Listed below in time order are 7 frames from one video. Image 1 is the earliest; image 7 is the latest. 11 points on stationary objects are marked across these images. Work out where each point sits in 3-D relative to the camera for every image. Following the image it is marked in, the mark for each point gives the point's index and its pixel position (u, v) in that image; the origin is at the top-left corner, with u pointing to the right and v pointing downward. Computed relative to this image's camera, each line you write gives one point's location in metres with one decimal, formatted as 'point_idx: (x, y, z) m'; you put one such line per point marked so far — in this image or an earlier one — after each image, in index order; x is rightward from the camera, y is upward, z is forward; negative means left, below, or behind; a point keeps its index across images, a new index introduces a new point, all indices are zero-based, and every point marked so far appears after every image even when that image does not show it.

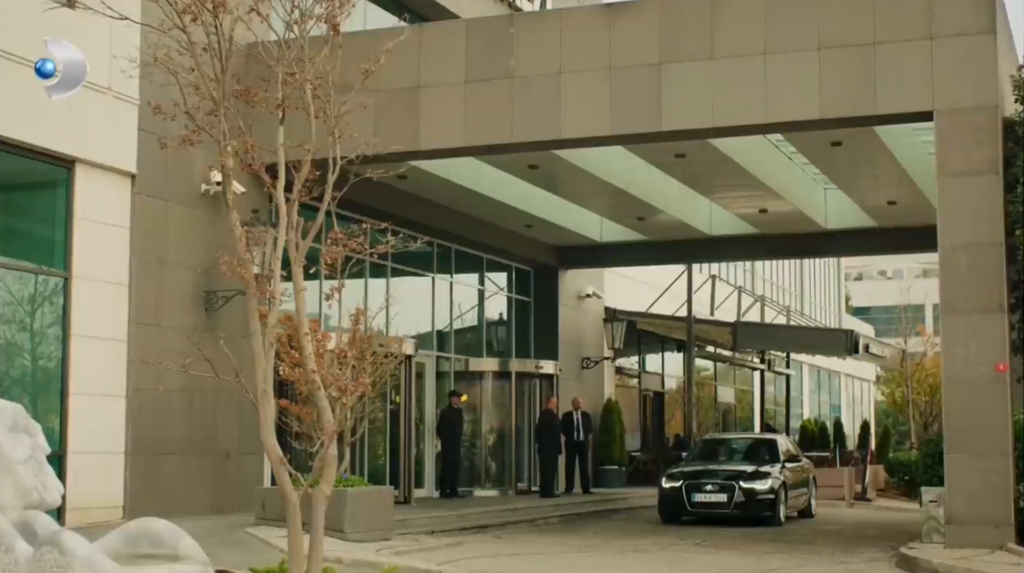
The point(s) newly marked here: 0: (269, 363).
0: (-1.7, -0.5, +9.0) m
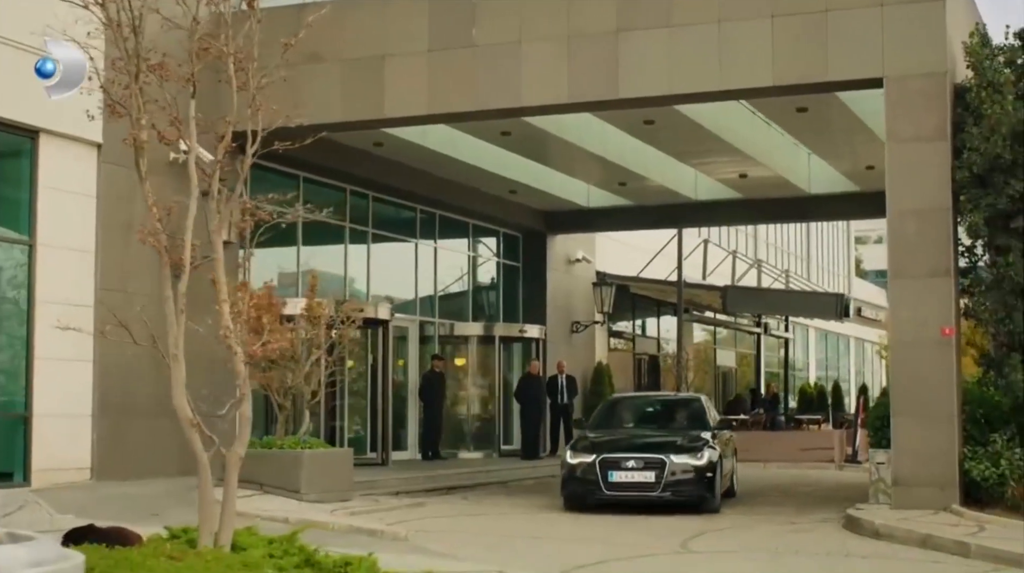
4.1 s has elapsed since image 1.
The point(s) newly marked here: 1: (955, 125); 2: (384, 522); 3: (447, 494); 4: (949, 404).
0: (-2.4, -0.3, +9.4) m
1: (+5.4, +2.0, +15.5) m
2: (-1.5, -2.6, +14.4) m
3: (-0.9, -3.0, +18.3) m
4: (+5.1, -1.4, +14.9) m
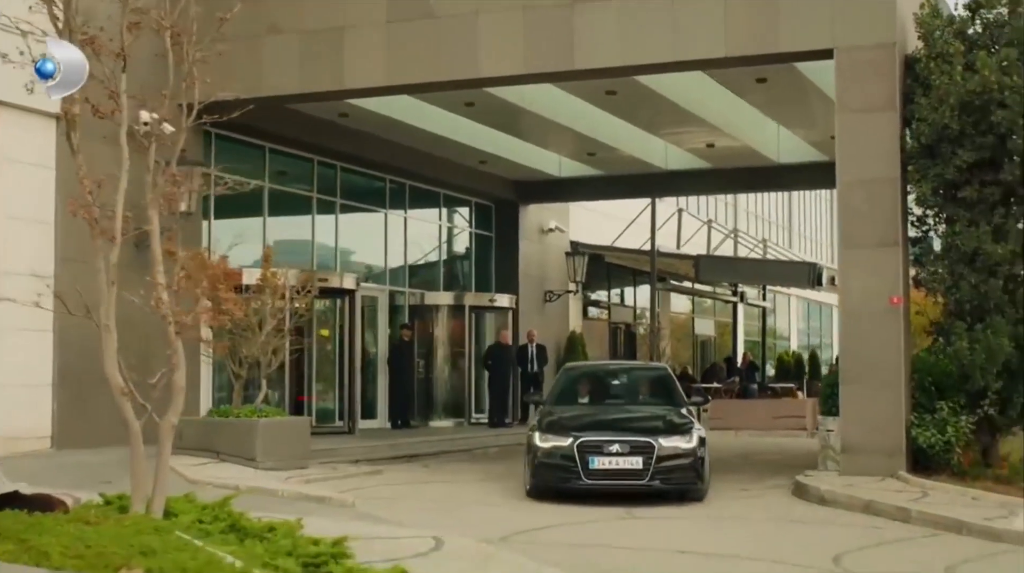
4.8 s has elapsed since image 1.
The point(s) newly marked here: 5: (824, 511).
0: (-3.0, -0.1, +9.5) m
1: (+4.8, +2.3, +15.6) m
2: (-2.0, -2.3, +14.6) m
3: (-1.5, -2.5, +18.5) m
4: (+4.5, -1.0, +15.1) m
5: (+3.5, -2.5, +14.2) m
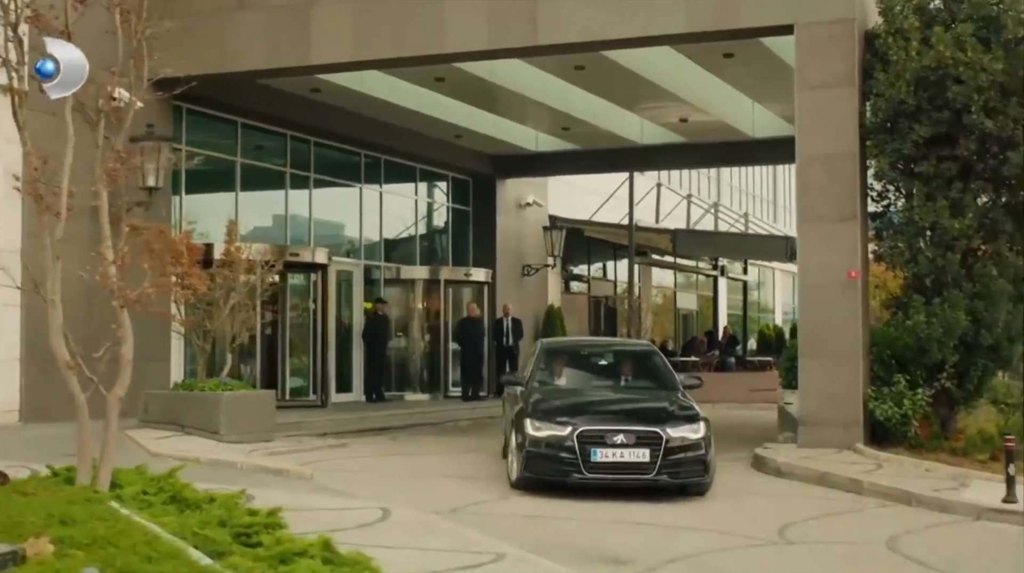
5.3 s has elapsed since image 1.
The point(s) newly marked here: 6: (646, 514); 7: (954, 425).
0: (-3.4, +0.1, +9.6) m
1: (+4.3, +2.6, +15.7) m
2: (-2.5, -2.0, +14.8) m
3: (-2.0, -2.2, +18.7) m
4: (+4.1, -0.7, +15.3) m
5: (+3.0, -2.2, +14.4) m
6: (+1.3, -2.1, +11.9) m
7: (+5.5, -1.7, +15.8) m
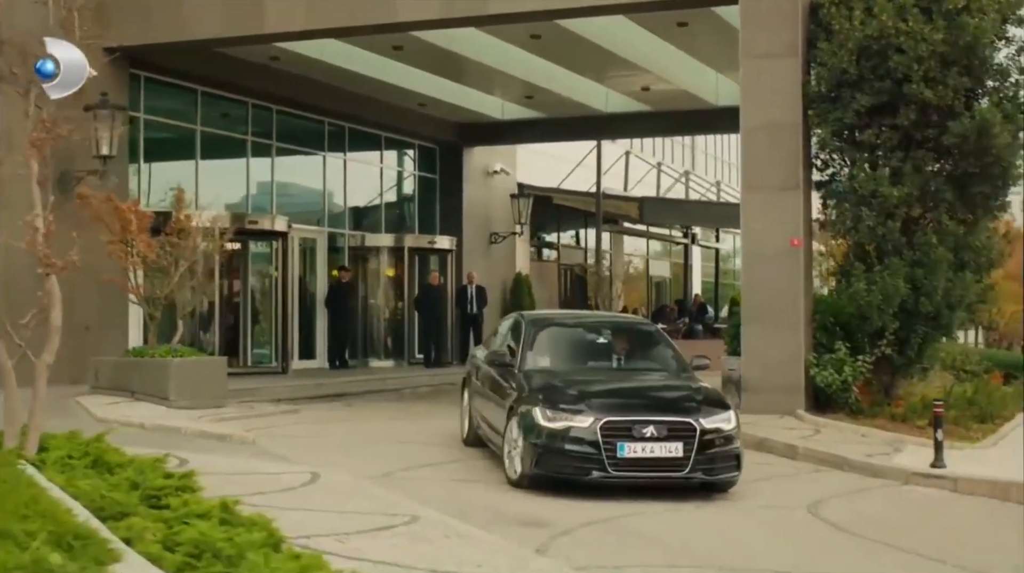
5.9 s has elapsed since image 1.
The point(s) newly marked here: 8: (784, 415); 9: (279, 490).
0: (-4.0, +0.3, +9.8) m
1: (+3.7, +3.0, +15.8) m
2: (-3.1, -1.6, +15.0) m
3: (-2.7, -1.7, +18.9) m
4: (+3.4, -0.3, +15.5) m
5: (+2.4, -1.8, +14.6) m
6: (+0.6, -1.8, +12.1) m
7: (+4.8, -1.3, +16.0) m
8: (+3.3, -1.5, +15.5) m
9: (-1.8, -1.6, +9.9) m
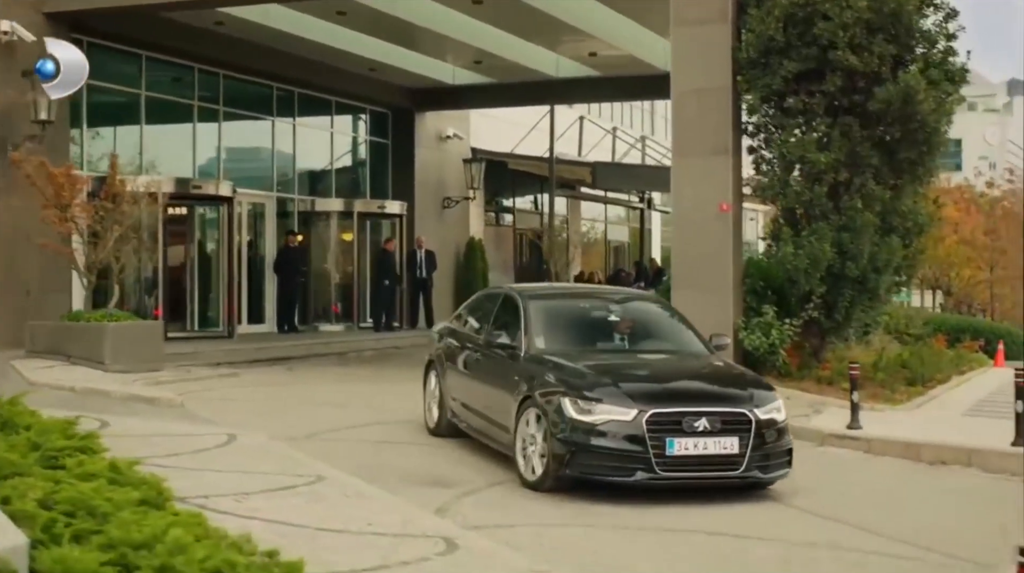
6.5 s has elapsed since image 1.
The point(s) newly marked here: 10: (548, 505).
0: (-4.8, +0.6, +9.8) m
1: (+2.8, +3.5, +16.0) m
2: (-3.9, -1.2, +15.1) m
3: (-3.5, -1.2, +19.0) m
4: (+2.6, +0.1, +15.7) m
5: (+1.5, -1.4, +14.8) m
6: (-0.1, -1.5, +12.4) m
7: (+4.0, -0.9, +16.3) m
8: (+2.5, -1.1, +15.7) m
9: (-2.5, -1.3, +10.1) m
10: (+0.3, -1.6, +9.3) m
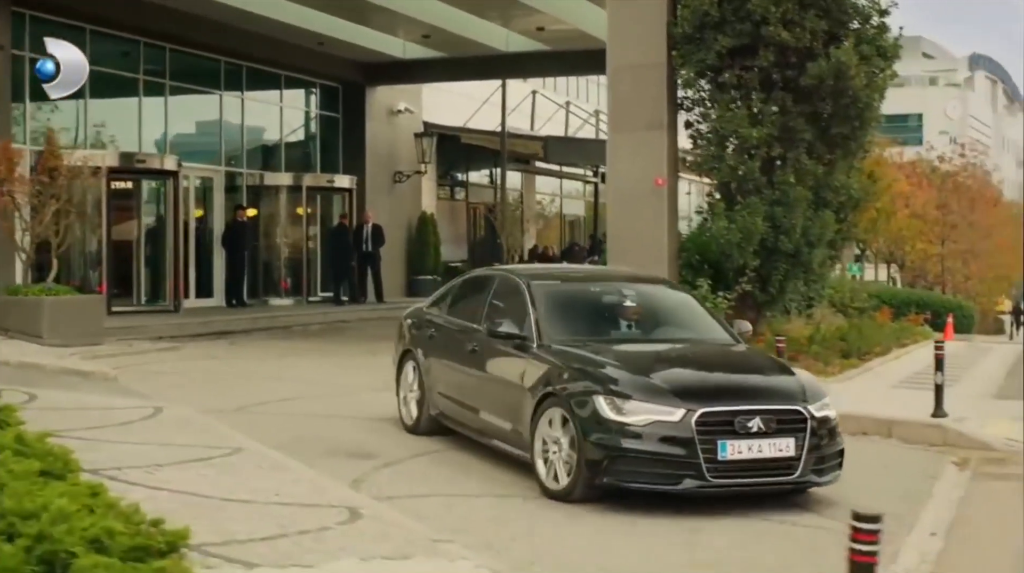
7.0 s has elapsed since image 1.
0: (-5.4, +0.8, +9.8) m
1: (+2.0, +3.8, +16.1) m
2: (-4.7, -0.9, +15.2) m
3: (-4.4, -0.8, +19.1) m
4: (+1.8, +0.4, +15.9) m
5: (+0.8, -1.1, +15.0) m
6: (-0.8, -1.2, +12.5) m
7: (+3.2, -0.5, +16.5) m
8: (+1.7, -0.8, +15.9) m
9: (-3.2, -1.1, +10.2) m
10: (-0.4, -1.4, +9.5) m
